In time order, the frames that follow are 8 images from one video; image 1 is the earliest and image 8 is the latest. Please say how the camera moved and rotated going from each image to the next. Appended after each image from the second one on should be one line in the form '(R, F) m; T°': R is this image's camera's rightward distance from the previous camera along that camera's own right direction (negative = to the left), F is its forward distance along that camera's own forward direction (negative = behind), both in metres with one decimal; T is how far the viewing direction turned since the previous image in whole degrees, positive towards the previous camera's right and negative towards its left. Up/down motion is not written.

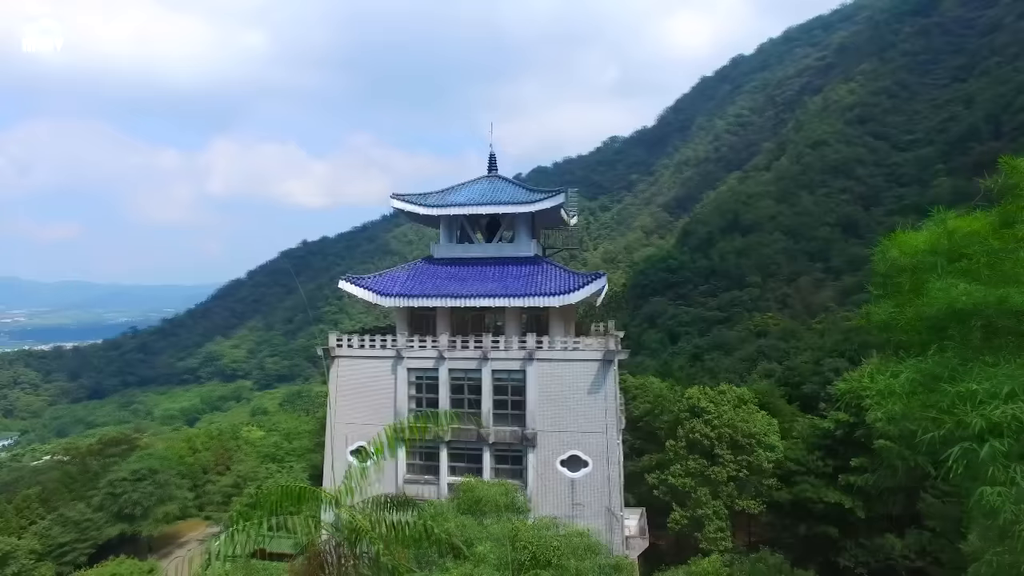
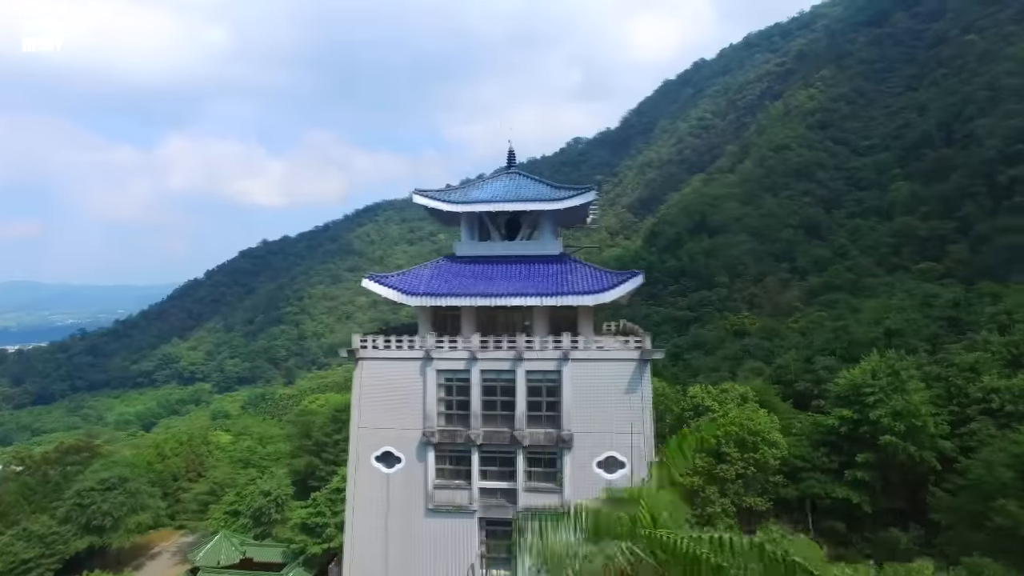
(-1.3, +0.3) m; +4°
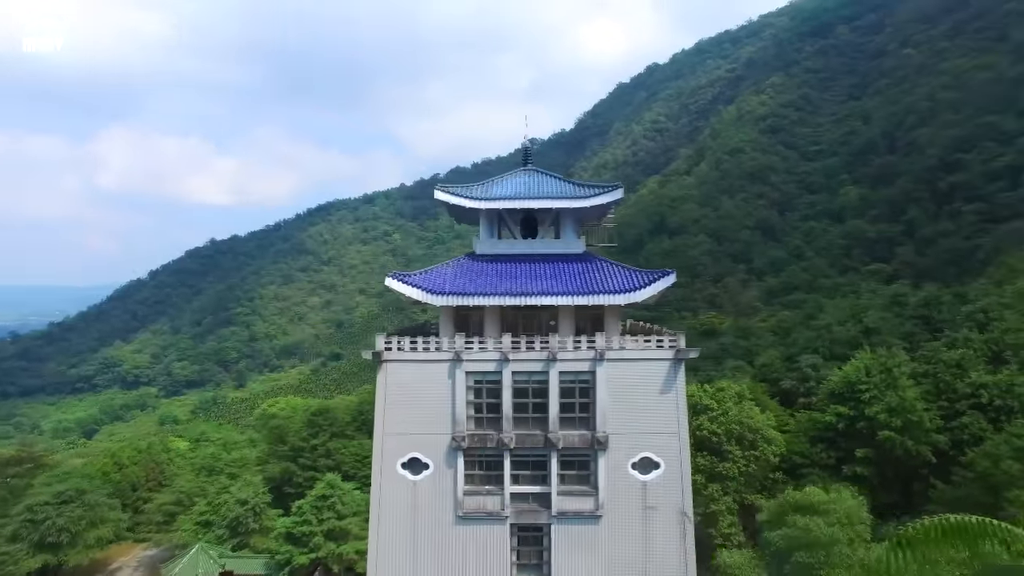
(-1.5, +0.4) m; +4°
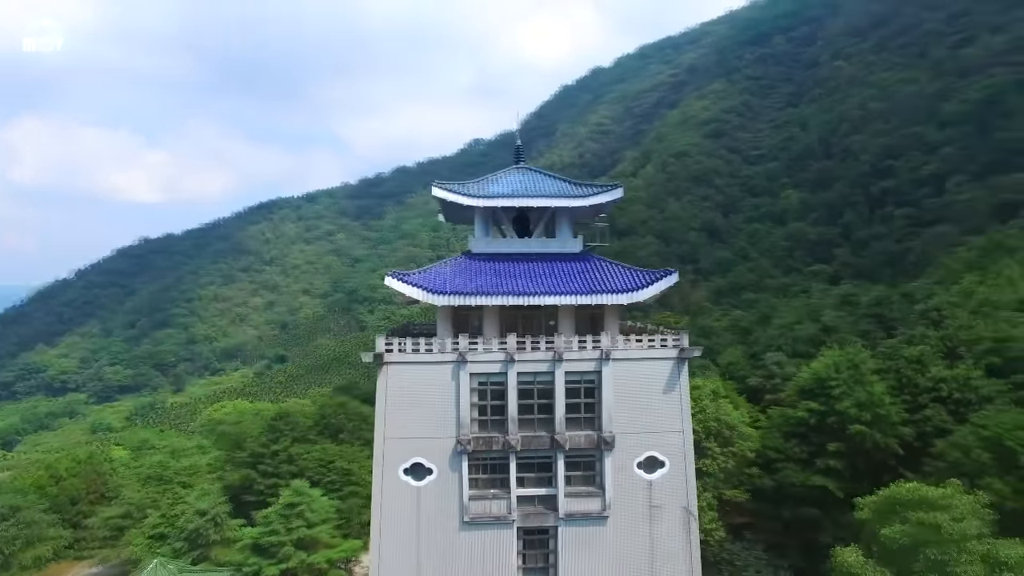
(-1.1, +0.2) m; +5°
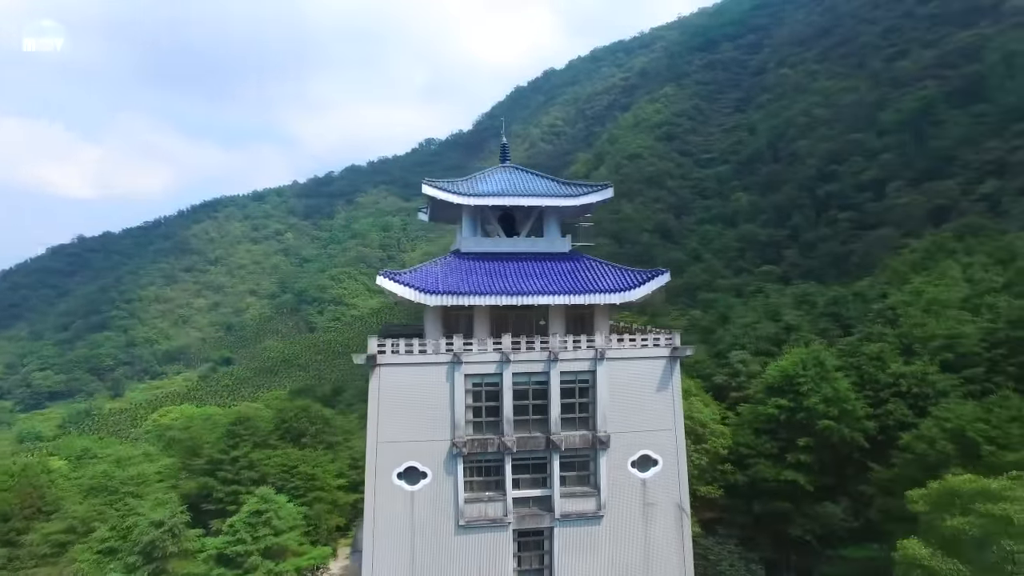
(-0.8, +0.2) m; +4°
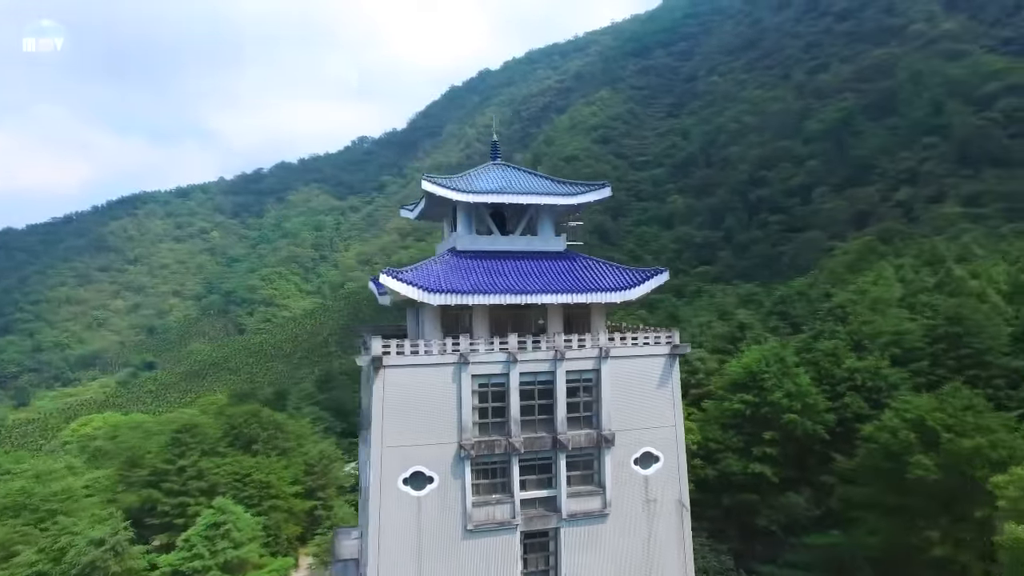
(-1.3, +0.2) m; +6°
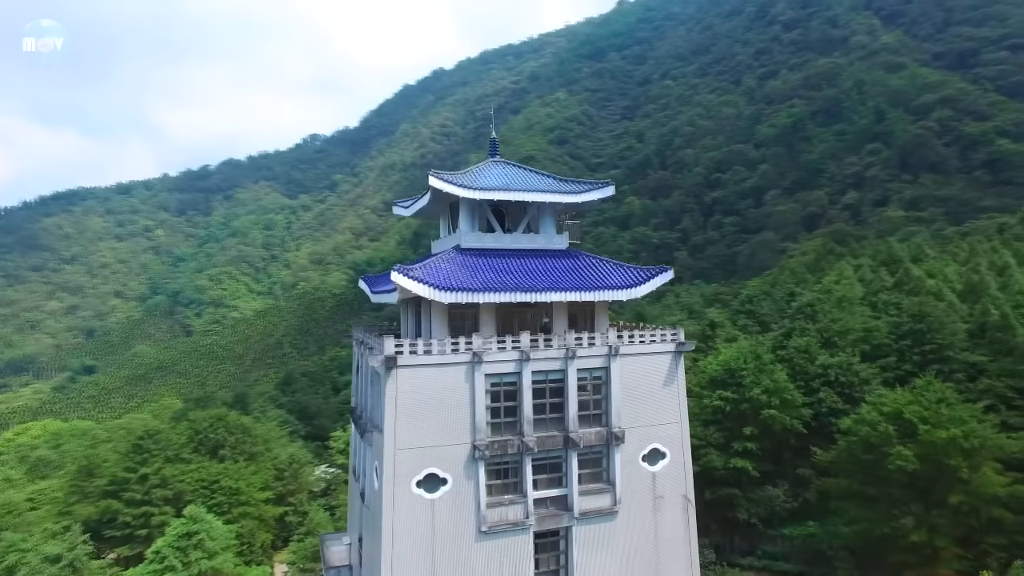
(-1.0, +0.1) m; +4°
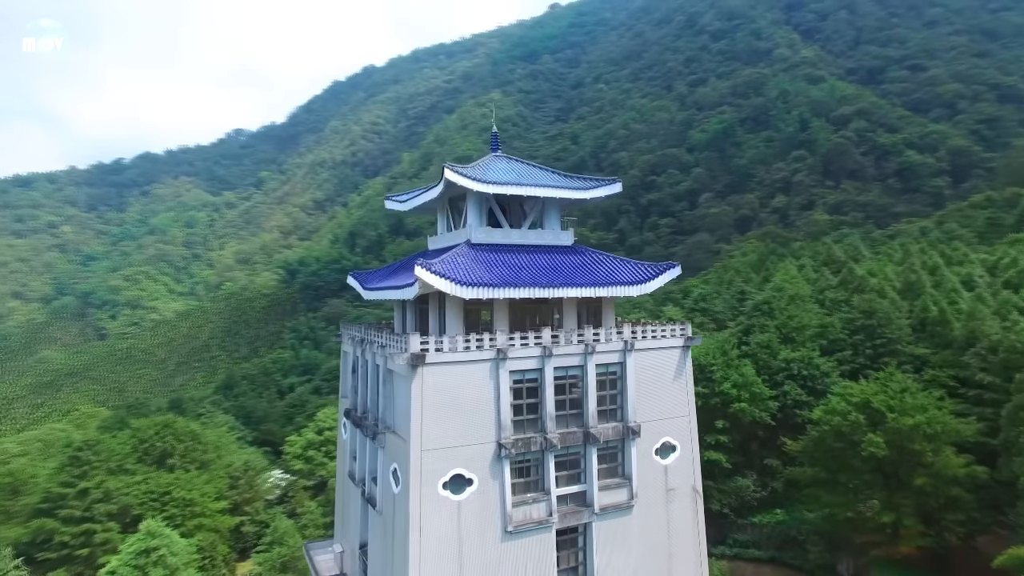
(-1.6, +0.3) m; +7°
